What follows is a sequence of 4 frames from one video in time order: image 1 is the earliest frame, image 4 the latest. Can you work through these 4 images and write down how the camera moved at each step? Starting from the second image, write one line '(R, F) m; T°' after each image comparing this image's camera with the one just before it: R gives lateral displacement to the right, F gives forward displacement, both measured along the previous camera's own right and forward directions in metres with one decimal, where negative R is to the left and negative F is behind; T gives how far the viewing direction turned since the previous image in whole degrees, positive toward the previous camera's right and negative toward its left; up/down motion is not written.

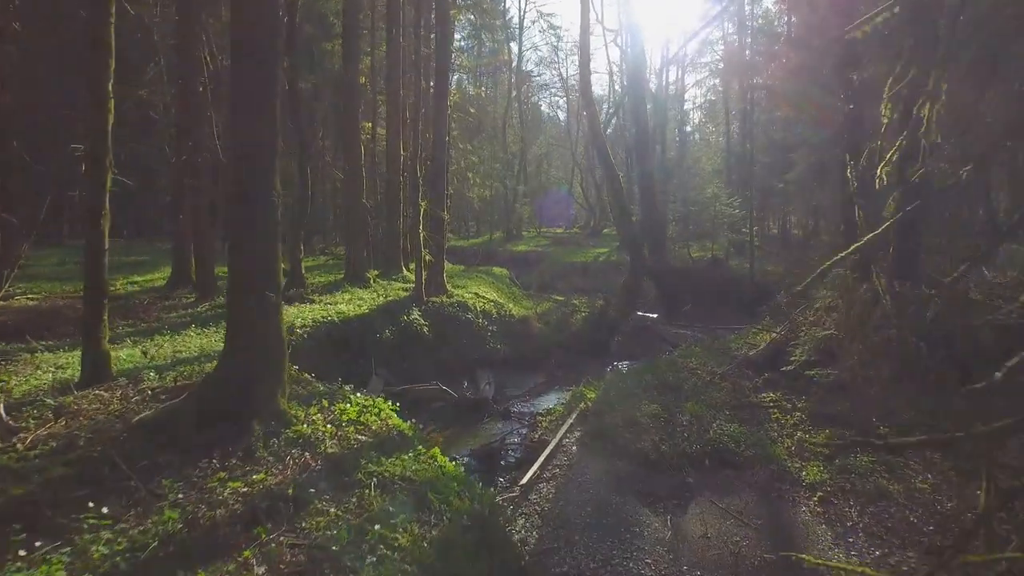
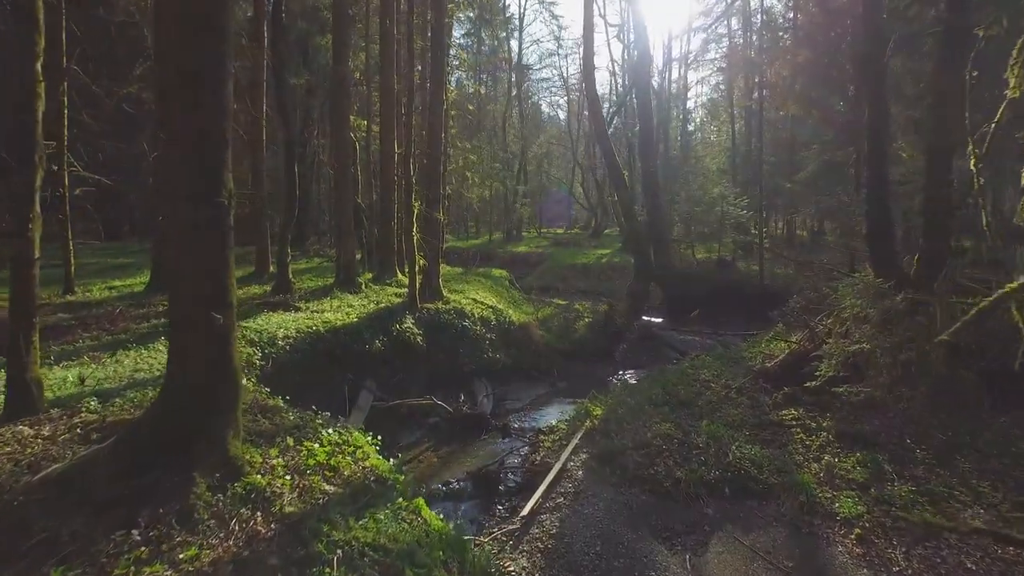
(0.0, +0.9) m; 0°
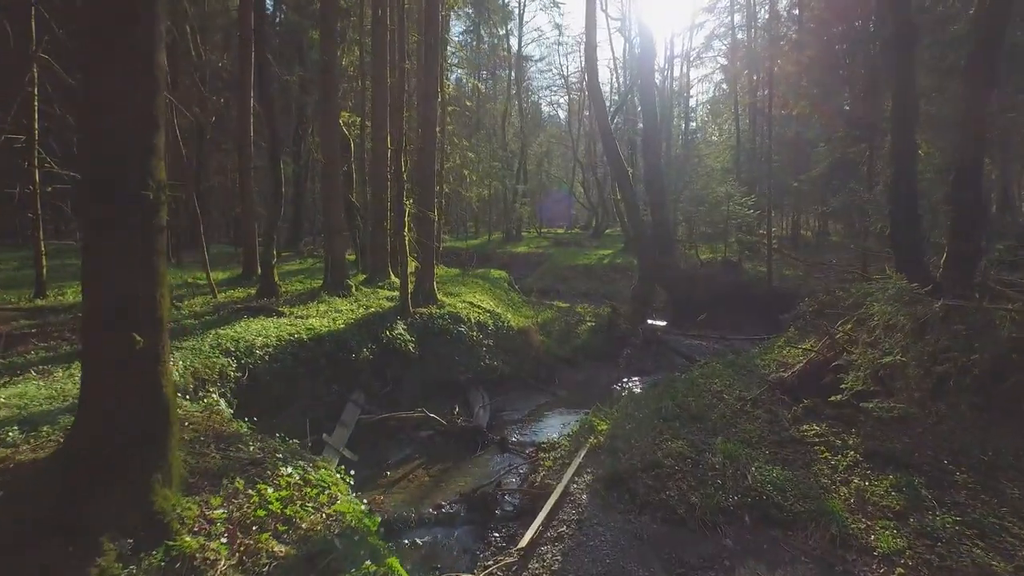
(0.0, +0.8) m; 0°
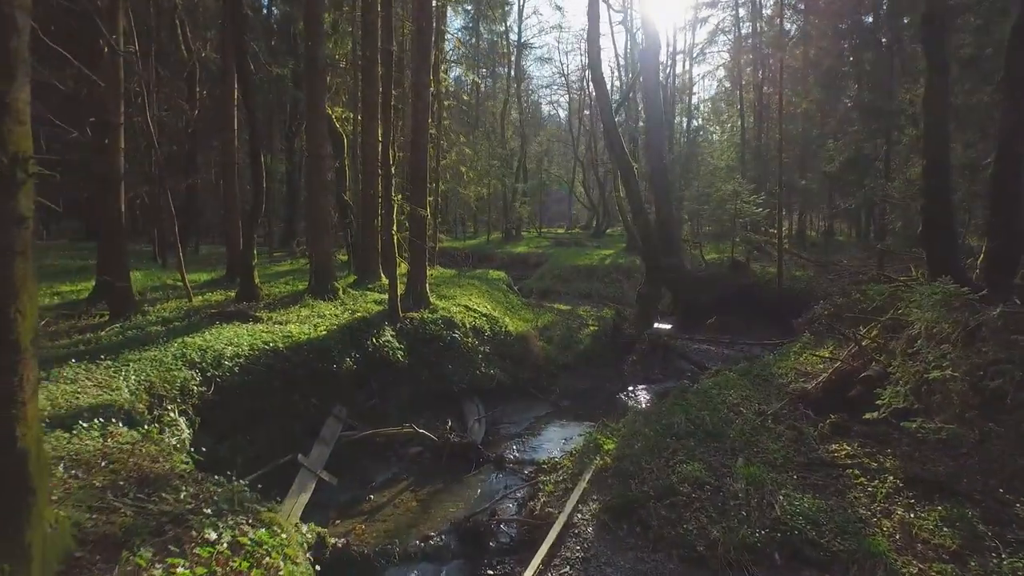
(0.0, +1.0) m; 0°
